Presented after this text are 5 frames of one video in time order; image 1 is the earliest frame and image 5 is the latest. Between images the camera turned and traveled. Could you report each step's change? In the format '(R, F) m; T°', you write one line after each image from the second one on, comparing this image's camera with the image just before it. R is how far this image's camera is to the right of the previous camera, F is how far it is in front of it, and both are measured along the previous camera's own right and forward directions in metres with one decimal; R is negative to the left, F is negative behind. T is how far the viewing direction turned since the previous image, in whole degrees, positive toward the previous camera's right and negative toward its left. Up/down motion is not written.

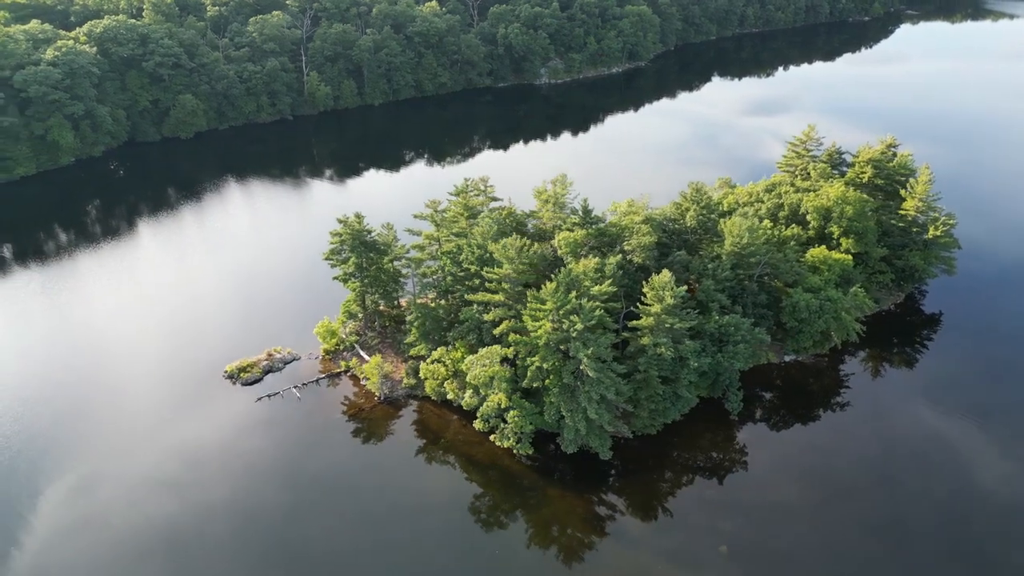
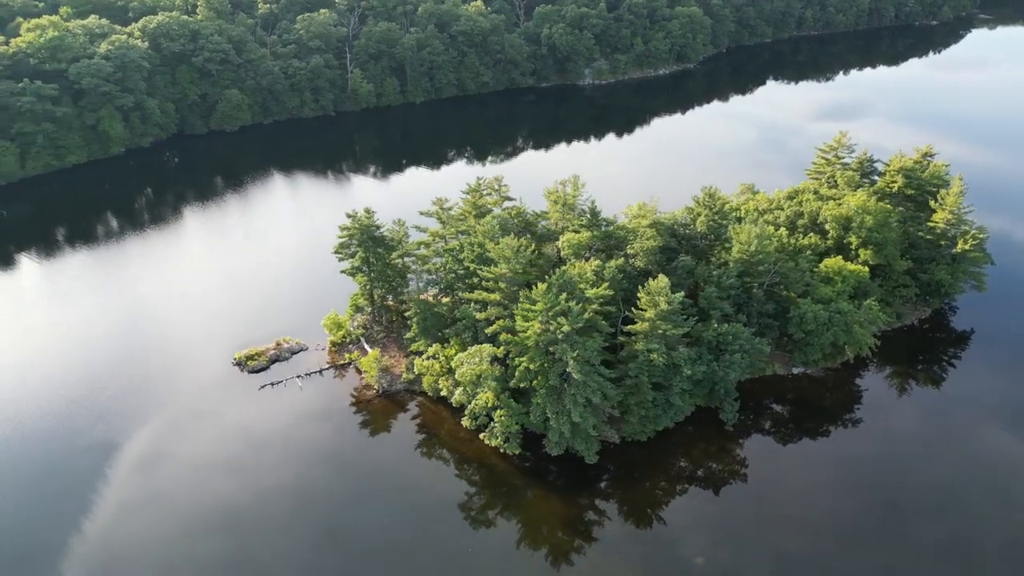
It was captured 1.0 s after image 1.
(+3.1, 0.0) m; -4°
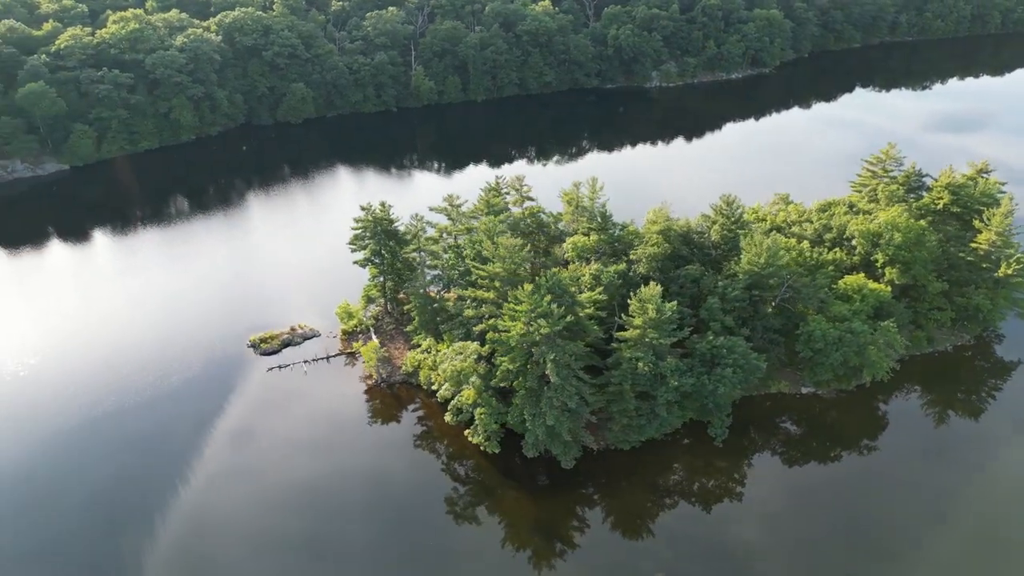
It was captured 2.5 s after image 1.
(+4.6, +0.2) m; -6°
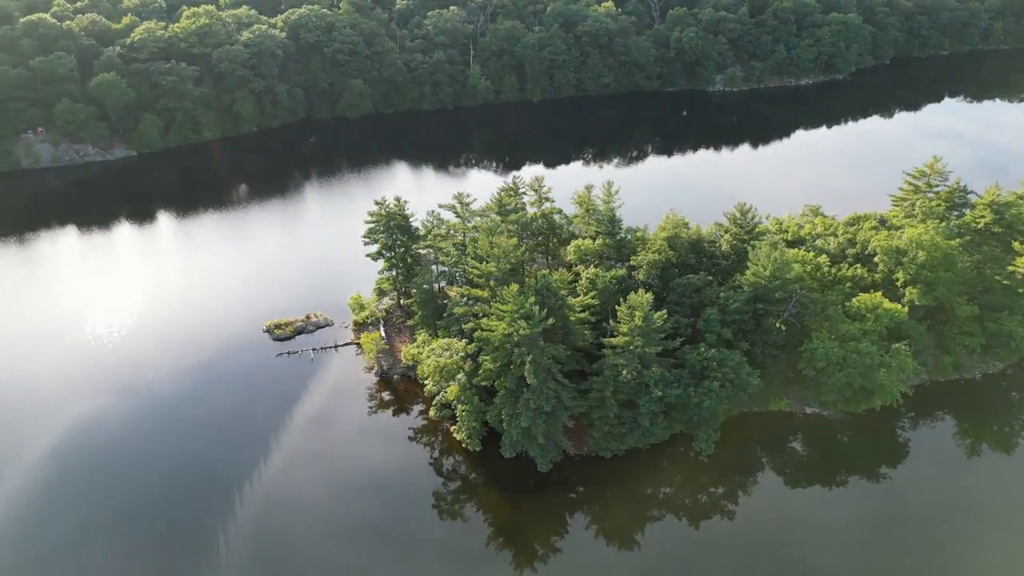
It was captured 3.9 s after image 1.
(+4.3, +0.1) m; -6°
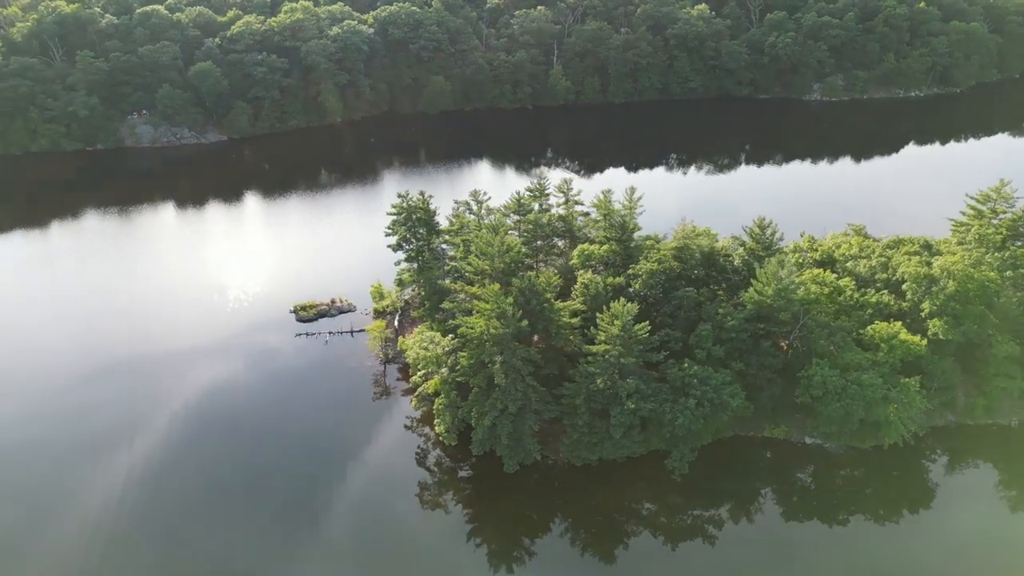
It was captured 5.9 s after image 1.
(+6.1, +0.4) m; -9°
